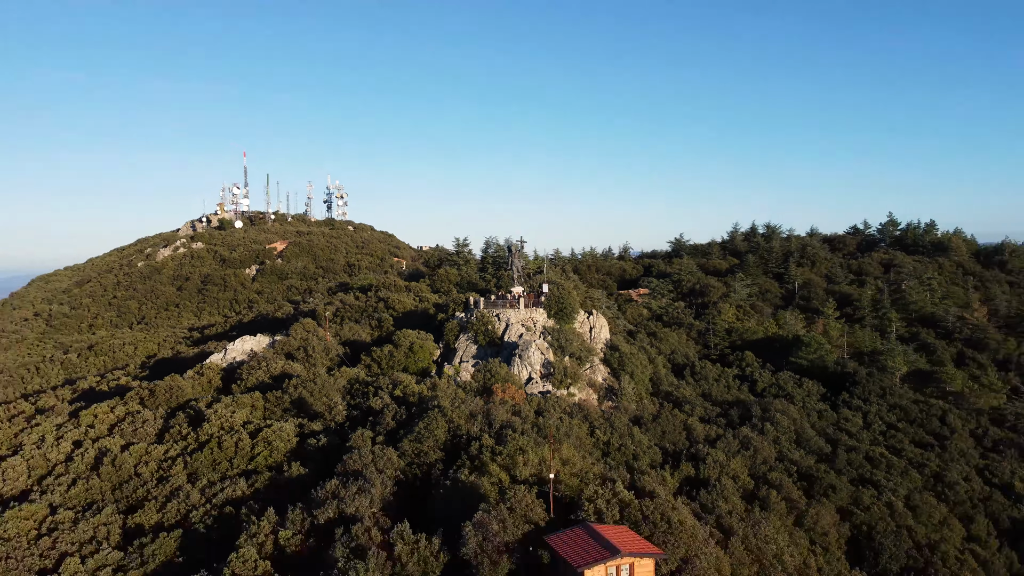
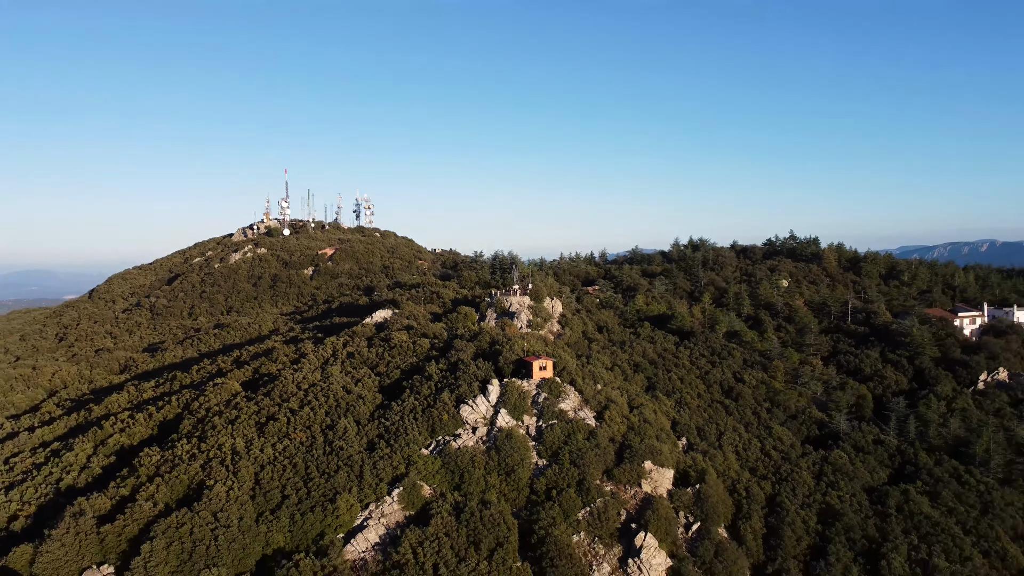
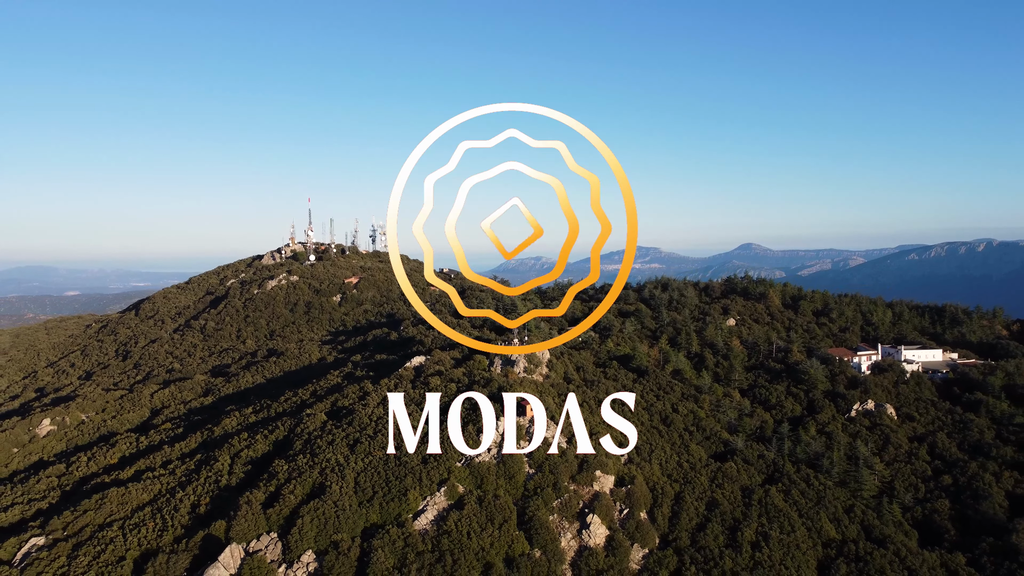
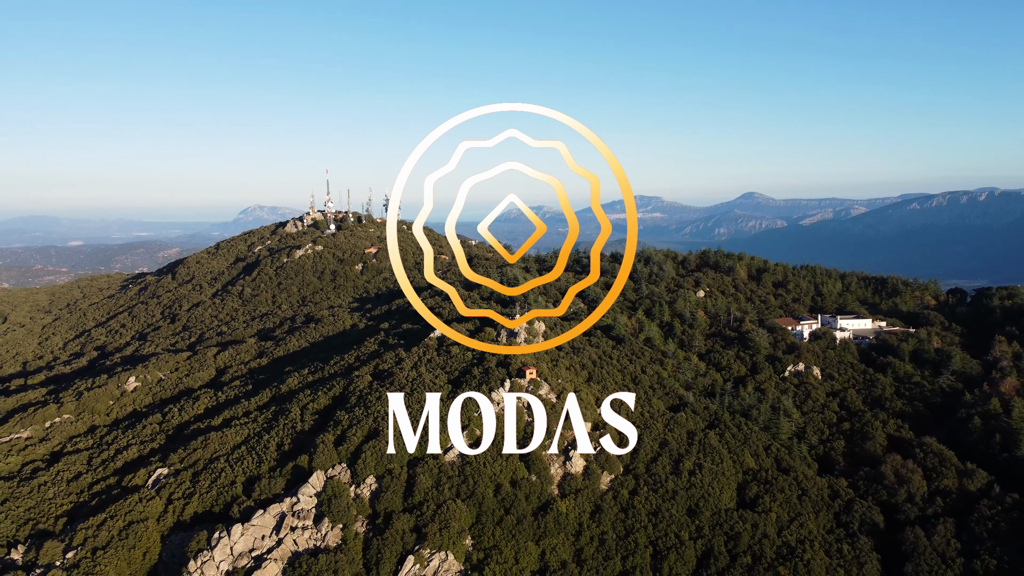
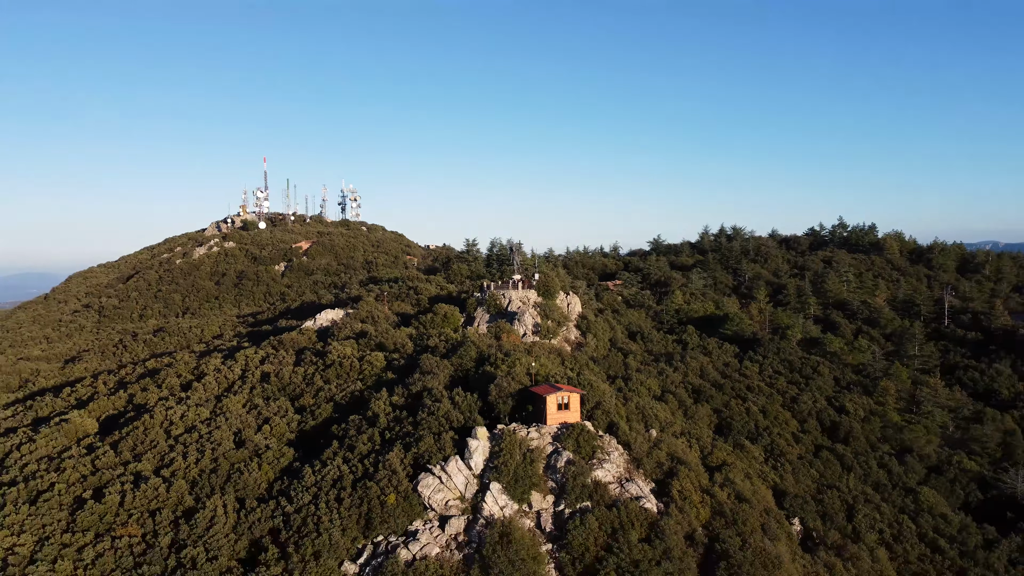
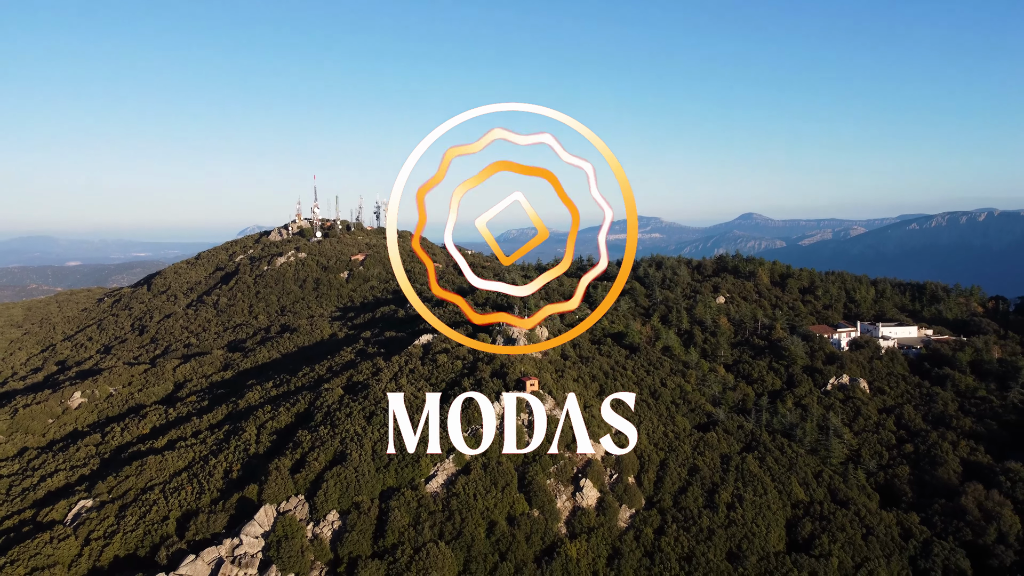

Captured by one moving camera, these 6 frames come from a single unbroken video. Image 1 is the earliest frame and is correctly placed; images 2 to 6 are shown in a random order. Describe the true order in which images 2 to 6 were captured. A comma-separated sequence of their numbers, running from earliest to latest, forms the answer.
5, 2, 3, 6, 4
